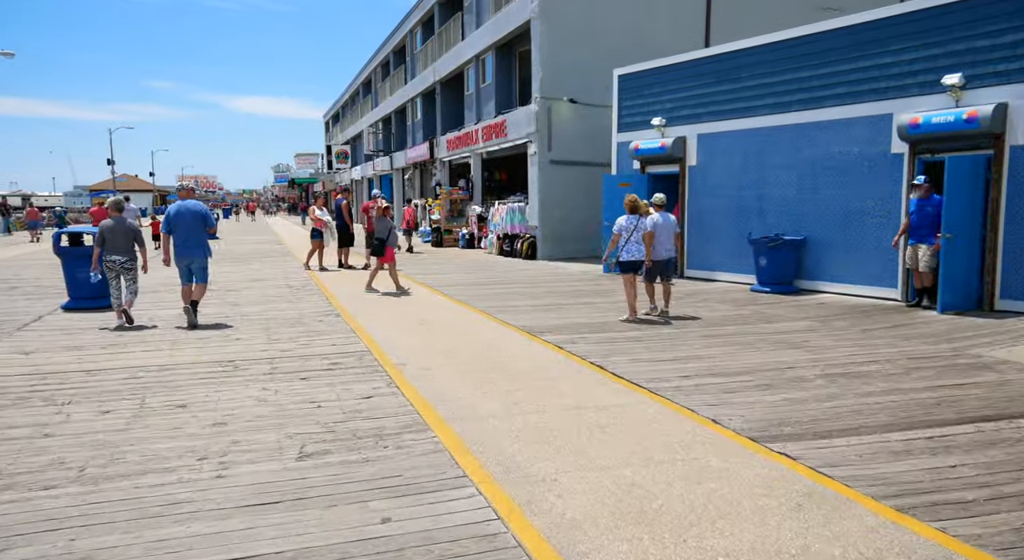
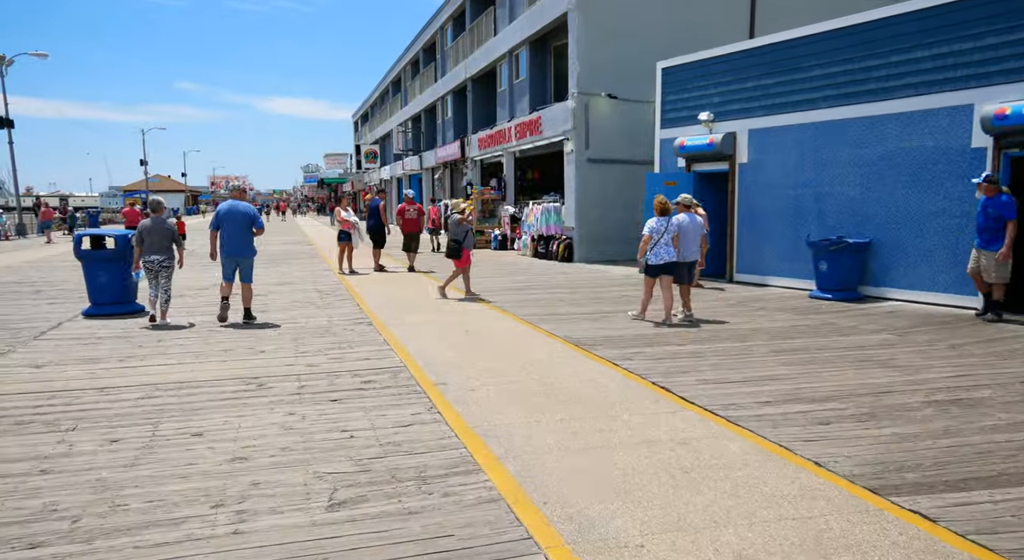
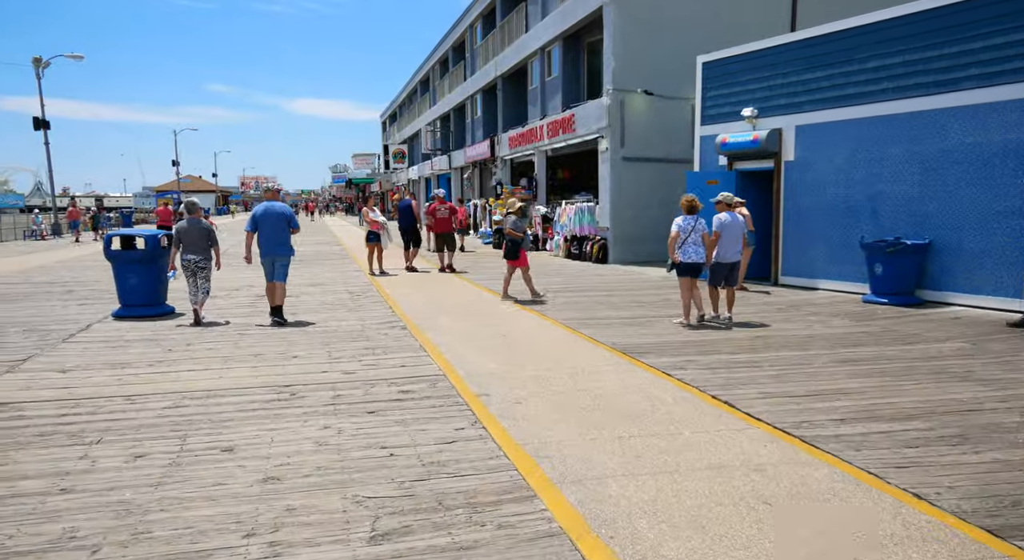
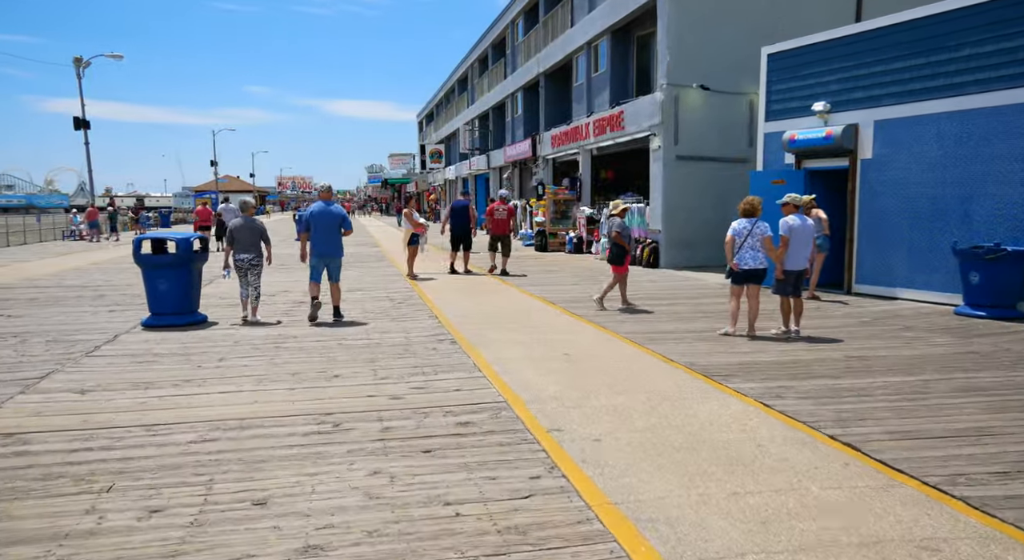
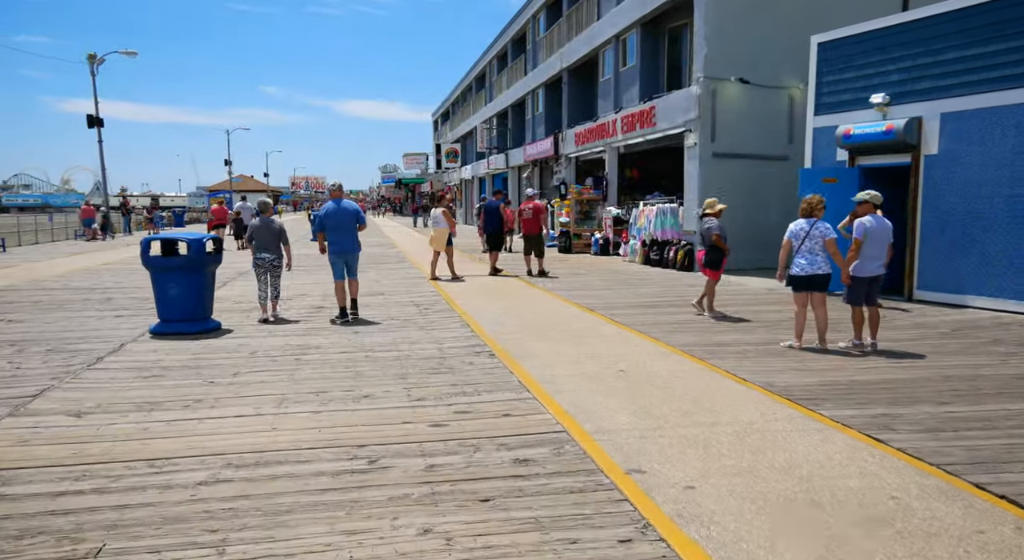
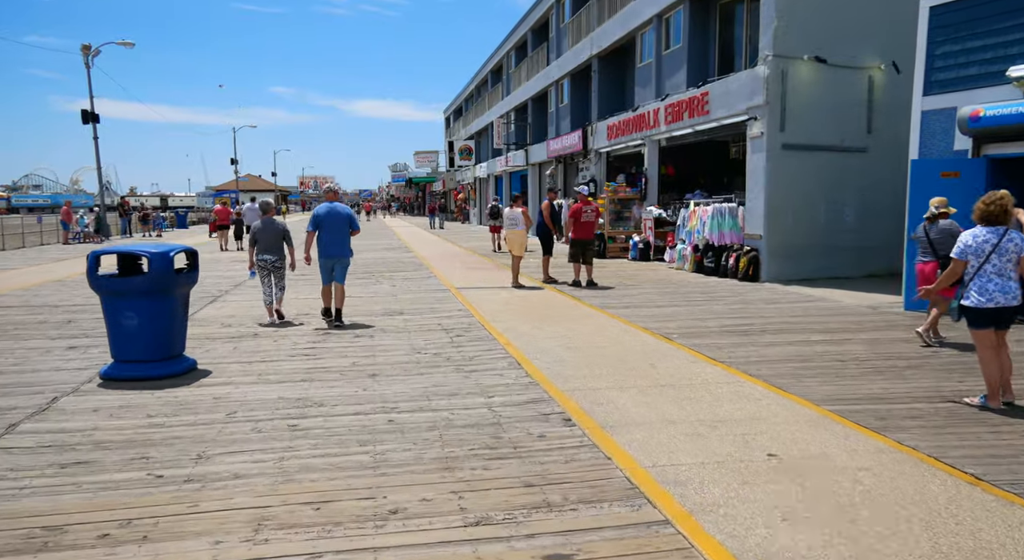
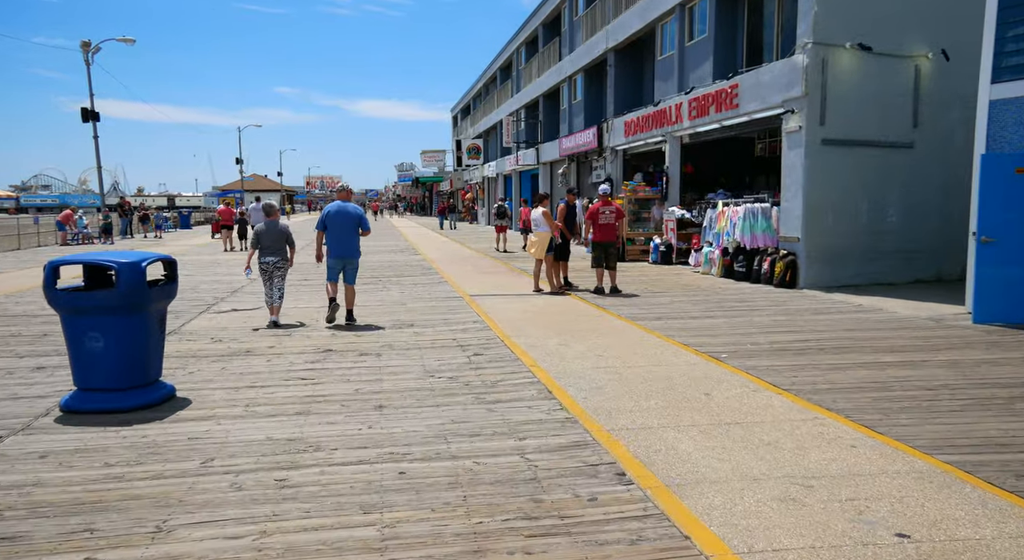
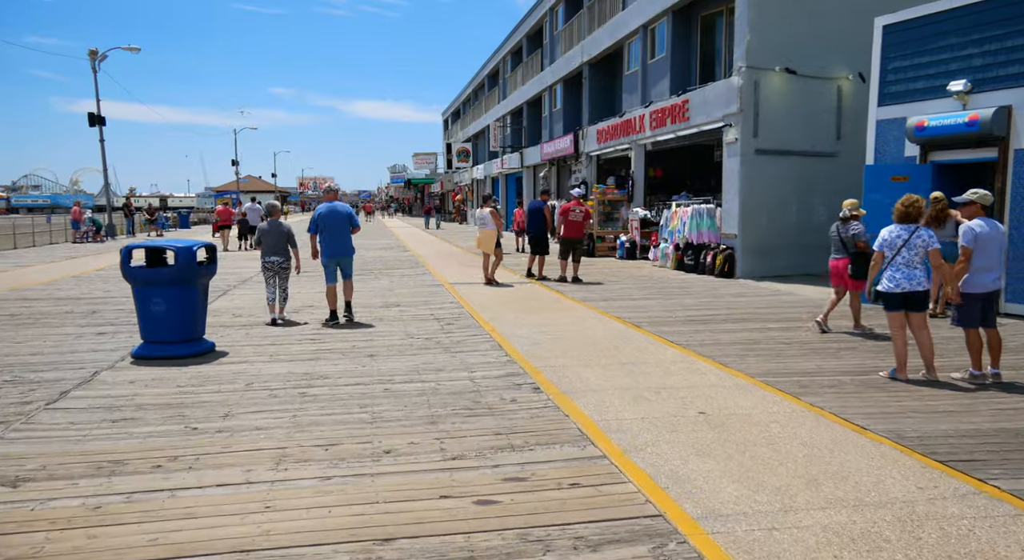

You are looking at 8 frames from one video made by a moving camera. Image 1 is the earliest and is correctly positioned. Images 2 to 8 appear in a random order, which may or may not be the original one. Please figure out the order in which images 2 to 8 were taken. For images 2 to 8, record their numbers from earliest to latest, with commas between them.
2, 3, 4, 5, 8, 6, 7
